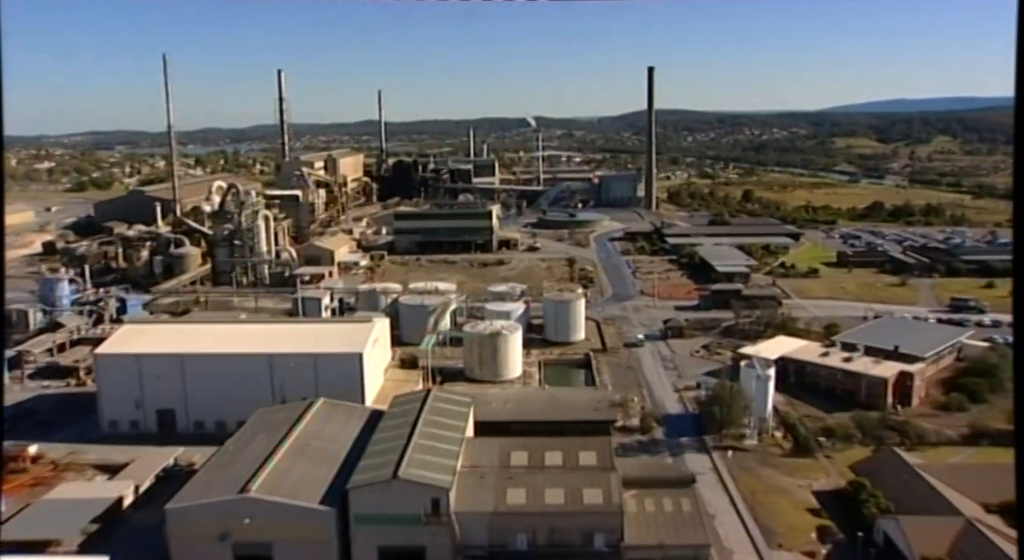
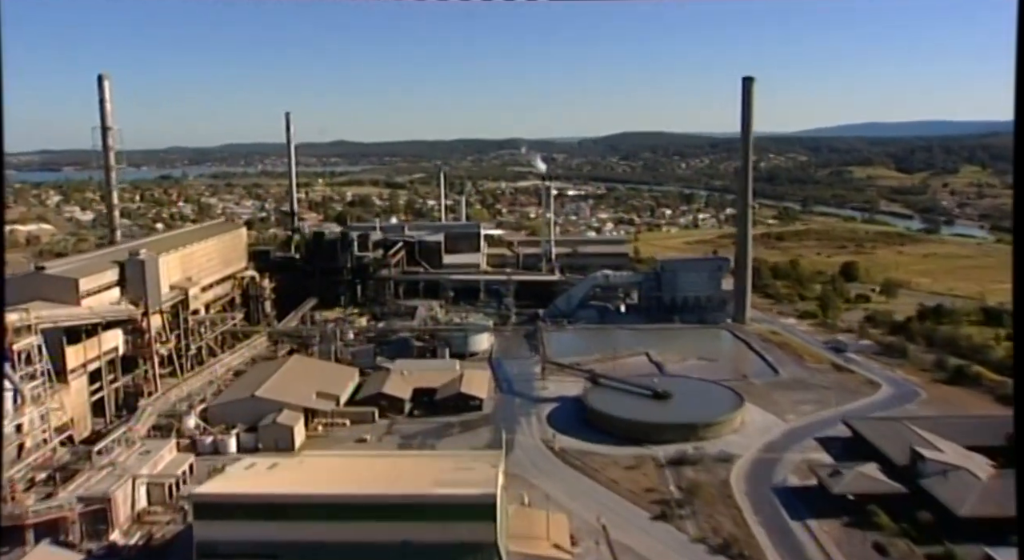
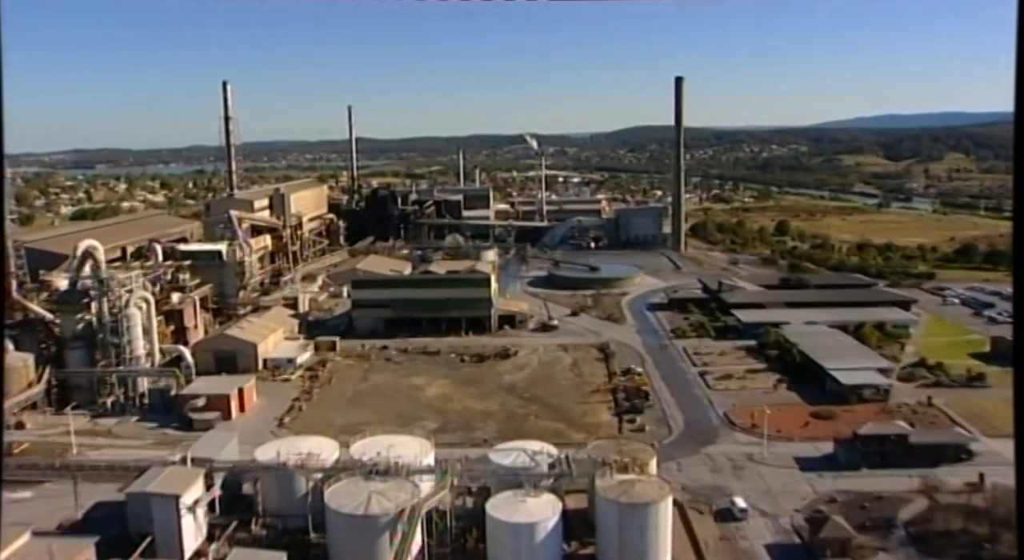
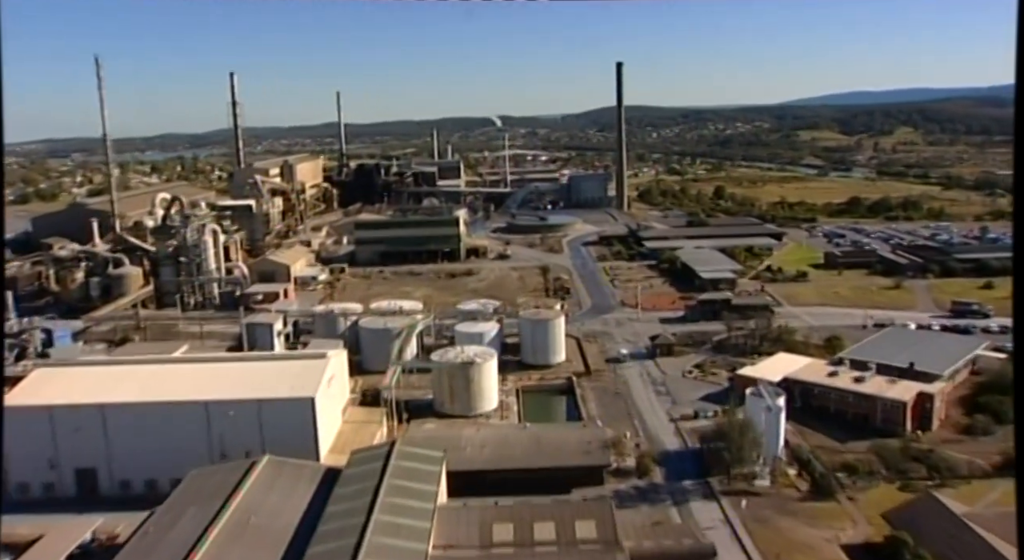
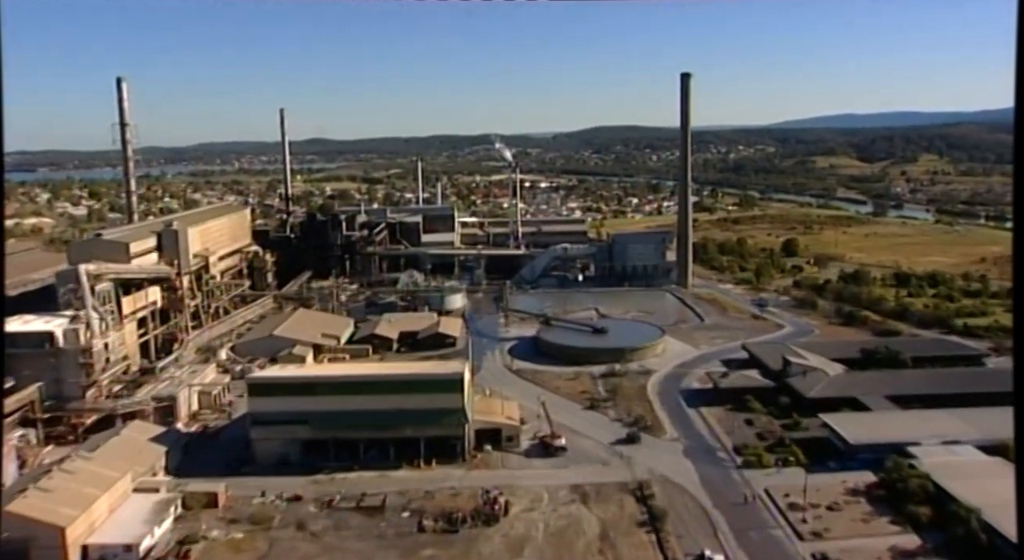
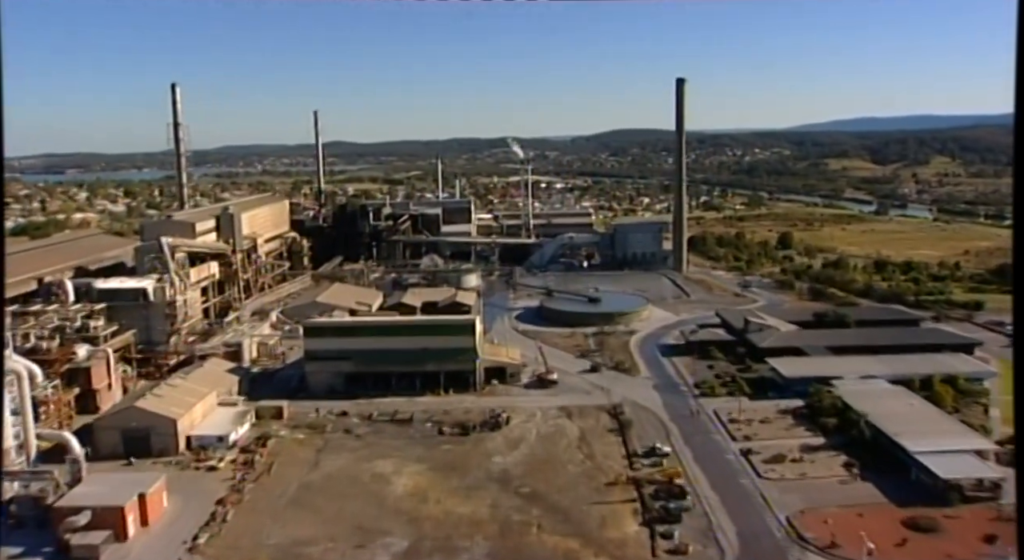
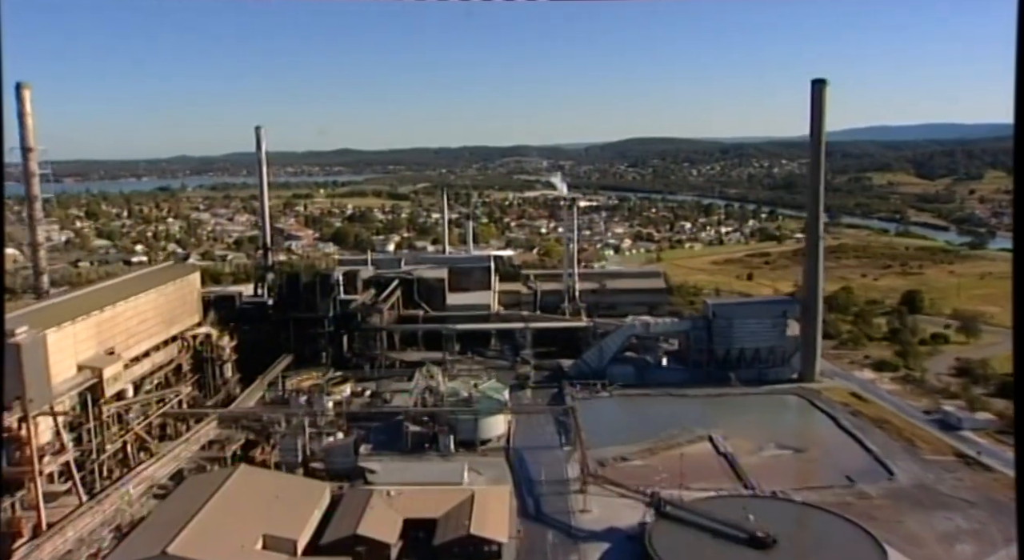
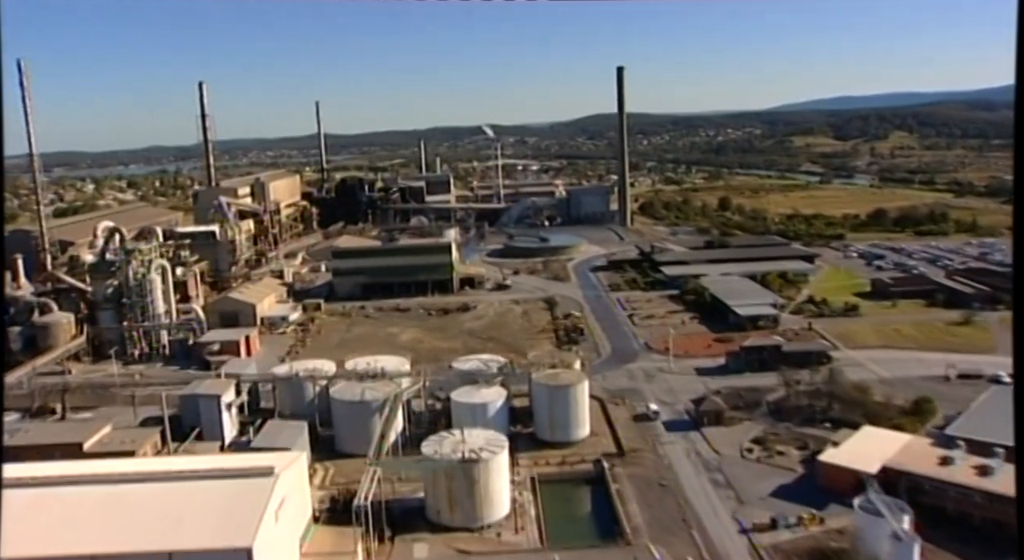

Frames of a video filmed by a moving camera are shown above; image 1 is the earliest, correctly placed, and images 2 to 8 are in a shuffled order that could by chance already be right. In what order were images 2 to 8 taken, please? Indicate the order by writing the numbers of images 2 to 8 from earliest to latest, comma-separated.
4, 8, 3, 6, 5, 2, 7
